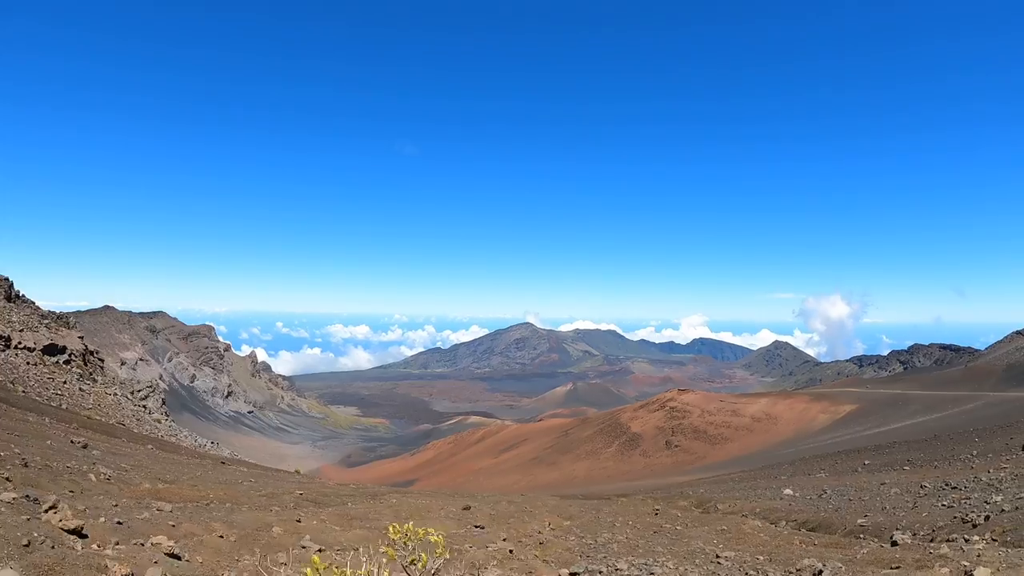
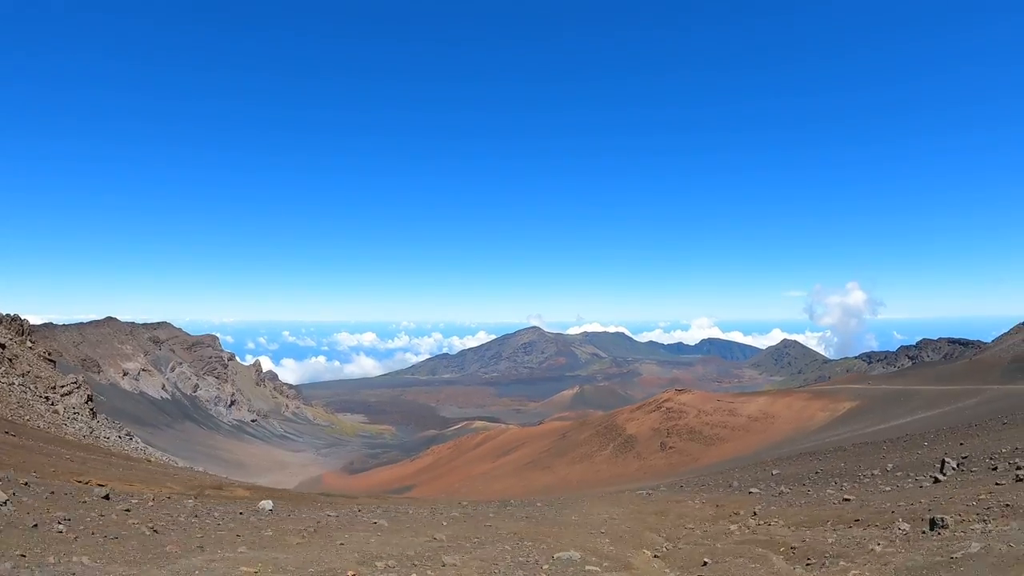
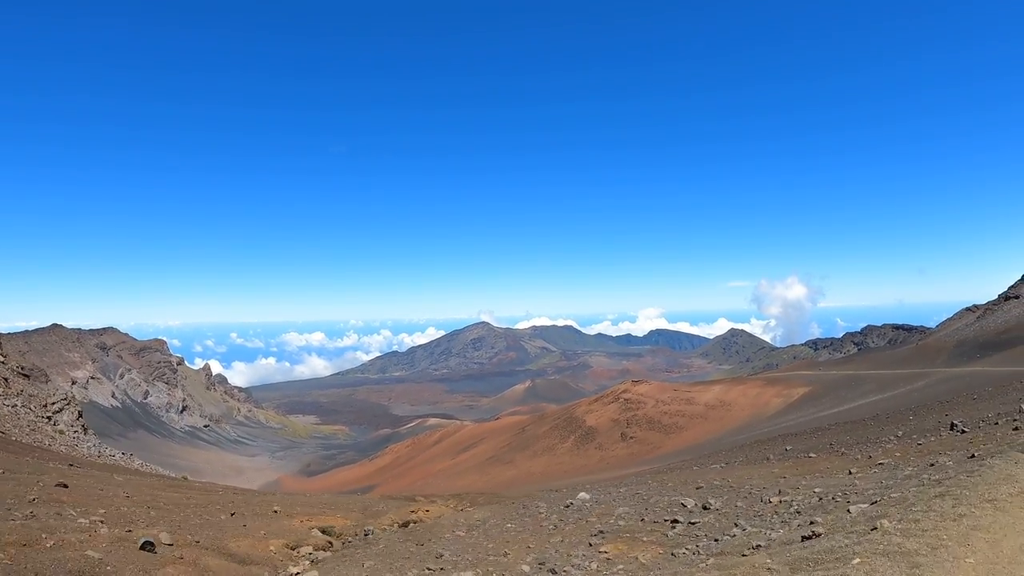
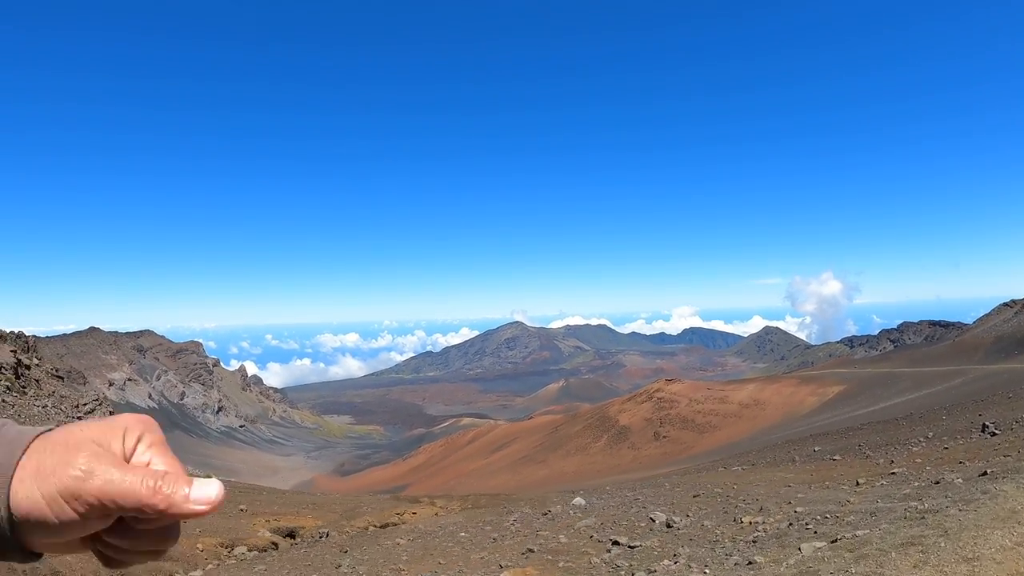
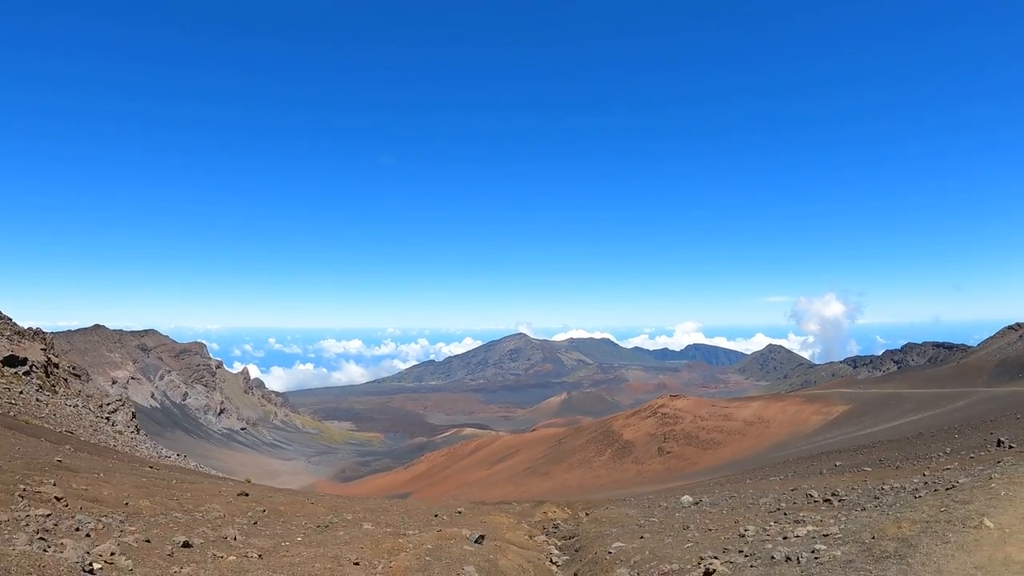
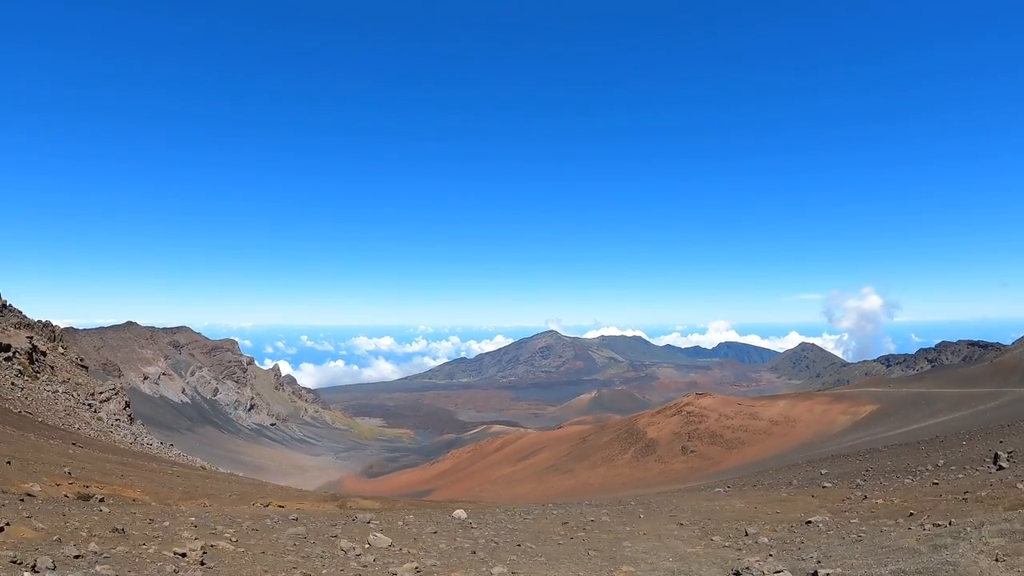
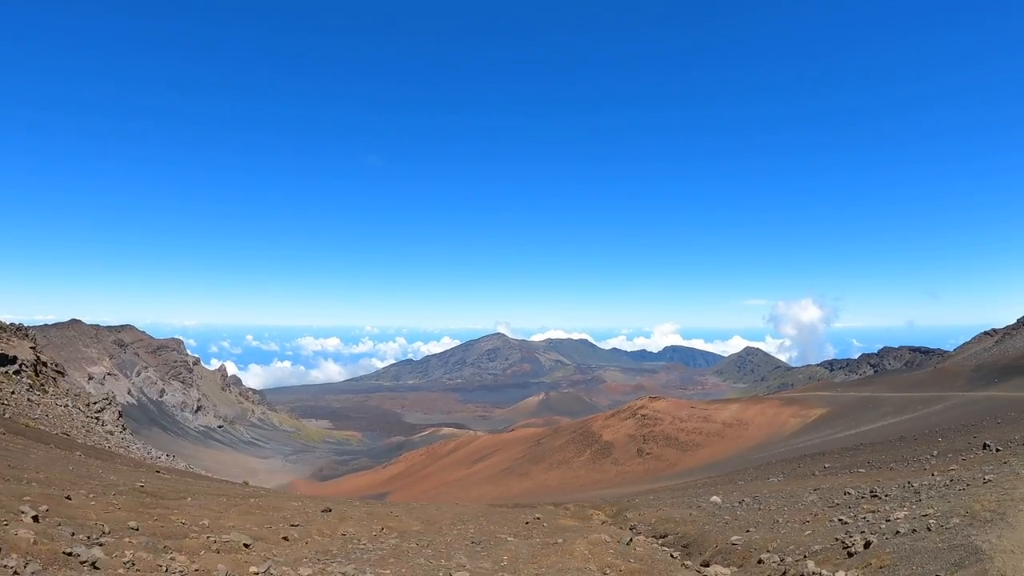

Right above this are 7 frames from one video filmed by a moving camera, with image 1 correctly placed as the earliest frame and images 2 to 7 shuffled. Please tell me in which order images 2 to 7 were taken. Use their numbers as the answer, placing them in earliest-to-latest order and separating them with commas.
7, 5, 3, 4, 6, 2
